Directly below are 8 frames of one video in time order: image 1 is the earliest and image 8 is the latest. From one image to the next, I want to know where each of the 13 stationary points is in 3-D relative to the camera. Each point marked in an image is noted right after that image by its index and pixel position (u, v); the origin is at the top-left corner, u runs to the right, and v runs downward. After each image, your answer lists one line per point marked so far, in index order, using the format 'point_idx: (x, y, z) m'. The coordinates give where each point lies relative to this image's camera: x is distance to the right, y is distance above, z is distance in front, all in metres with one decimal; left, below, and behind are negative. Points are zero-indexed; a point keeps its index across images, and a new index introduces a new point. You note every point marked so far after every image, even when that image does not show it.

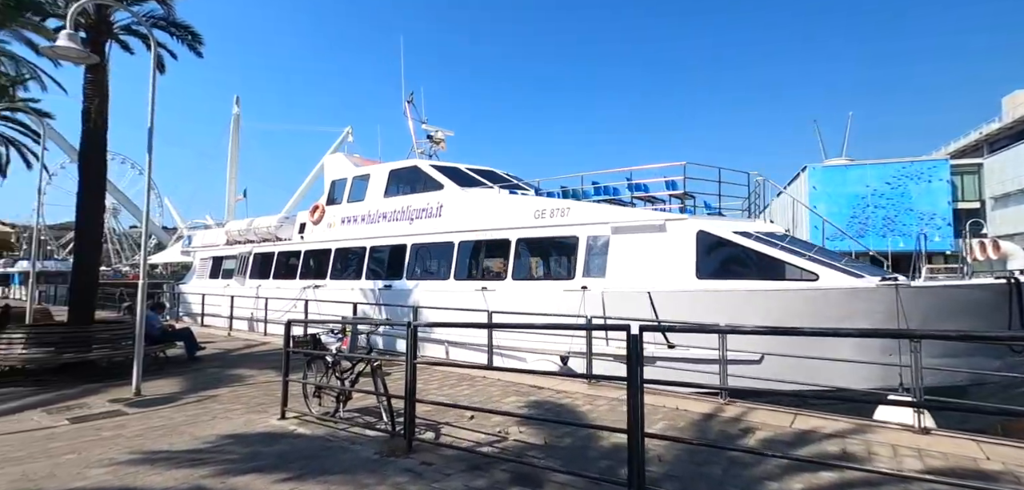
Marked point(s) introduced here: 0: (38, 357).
0: (-7.8, -1.8, +9.1) m
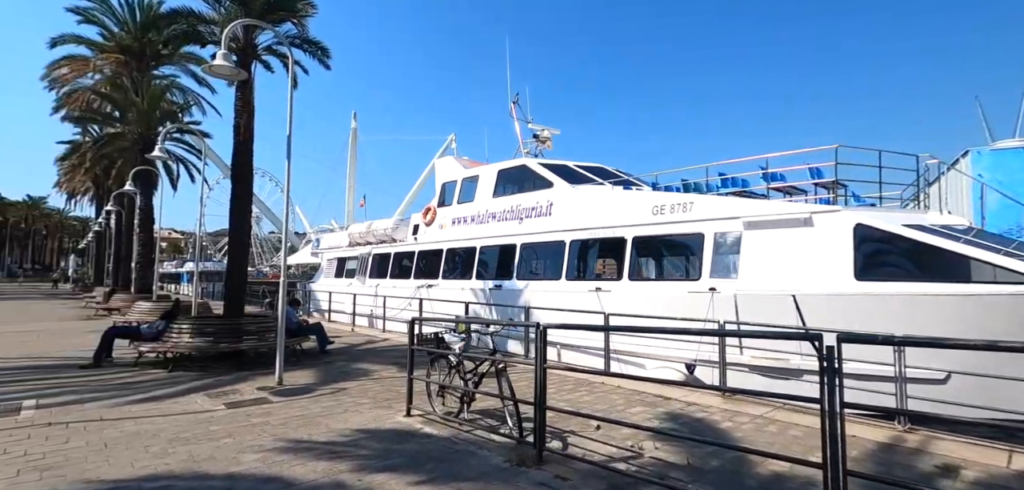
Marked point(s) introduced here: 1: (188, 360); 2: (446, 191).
0: (-5.7, -1.8, +10.3) m
1: (-6.2, -2.2, +10.6) m
2: (-1.8, +1.5, +14.7) m
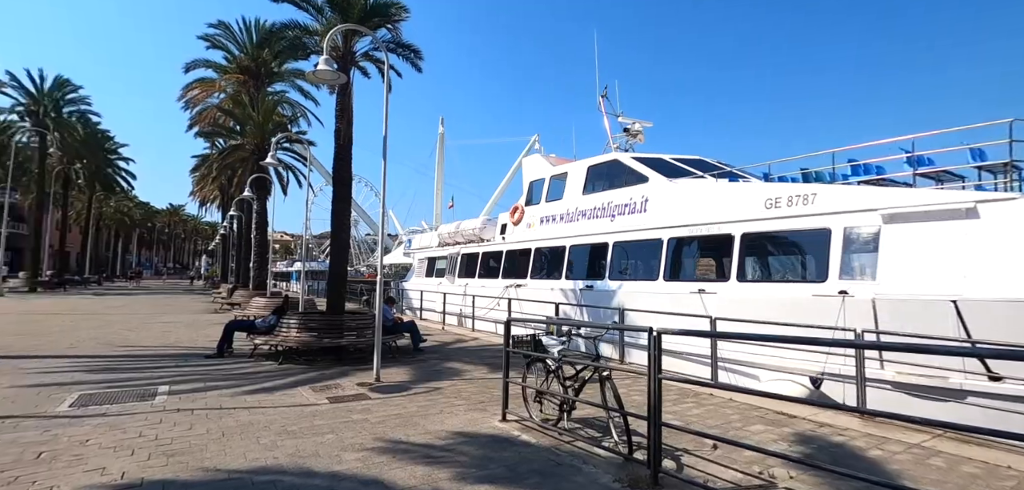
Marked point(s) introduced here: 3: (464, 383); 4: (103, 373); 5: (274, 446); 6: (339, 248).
0: (-4.0, -1.9, +10.8) m
1: (-4.4, -2.2, +11.2) m
2: (+0.6, +1.5, +14.6) m
3: (-0.7, -1.9, +7.7) m
4: (-7.2, -2.2, +9.9) m
5: (-2.2, -1.9, +5.2) m
6: (-3.8, -0.1, +12.0) m
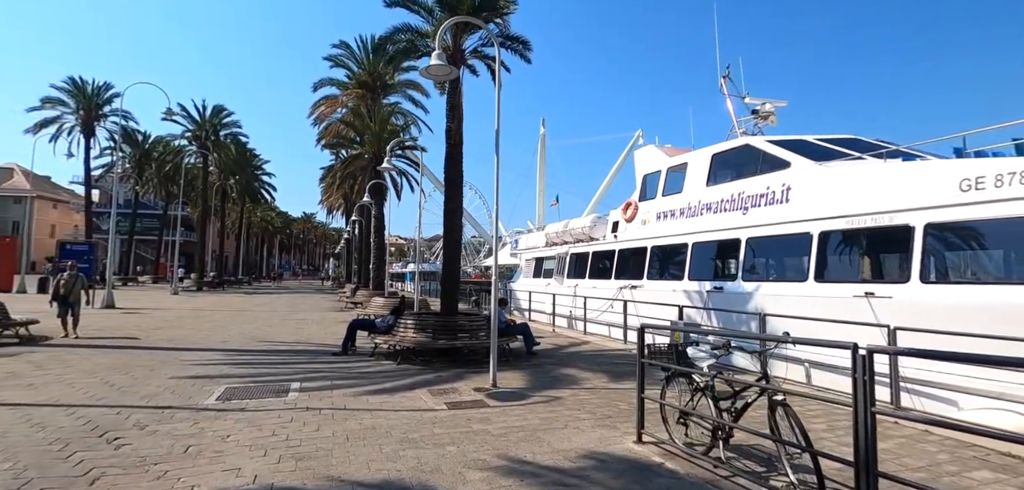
0: (-1.7, -1.9, +10.8) m
1: (-2.0, -2.3, +11.3) m
2: (+3.4, +1.5, +13.7) m
3: (+1.0, -1.9, +7.2) m
4: (-5.1, -2.3, +10.6) m
5: (-1.0, -1.9, +5.0) m
6: (-1.3, -0.1, +12.0) m
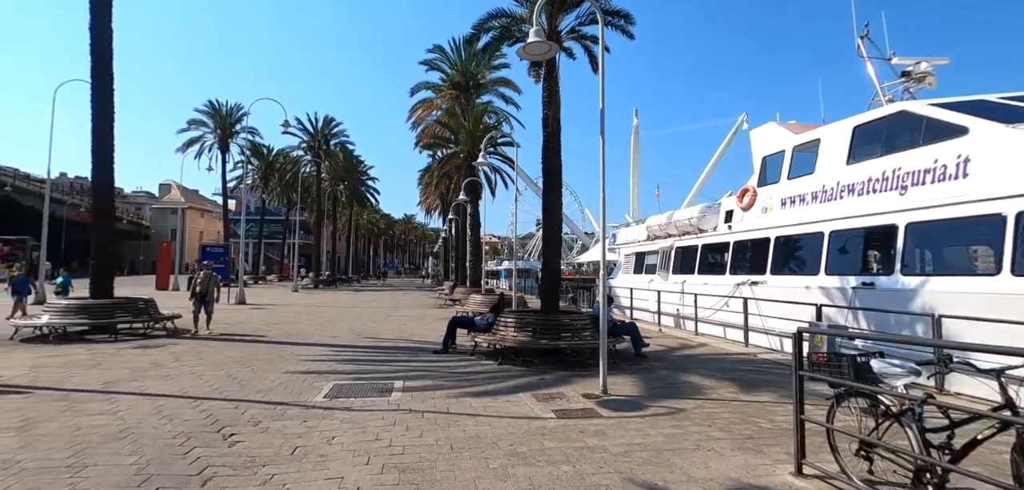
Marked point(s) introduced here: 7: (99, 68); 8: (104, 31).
0: (+0.2, -1.8, +10.4) m
1: (0.0, -2.2, +10.9) m
2: (+5.7, +1.7, +12.3) m
3: (+2.3, -1.8, +6.3) m
4: (-3.1, -2.3, +10.7) m
5: (-0.1, -1.8, +4.5) m
6: (+0.8, 0.0, +11.4) m
7: (-11.9, +5.1, +16.1) m
8: (-11.8, +6.2, +16.2) m
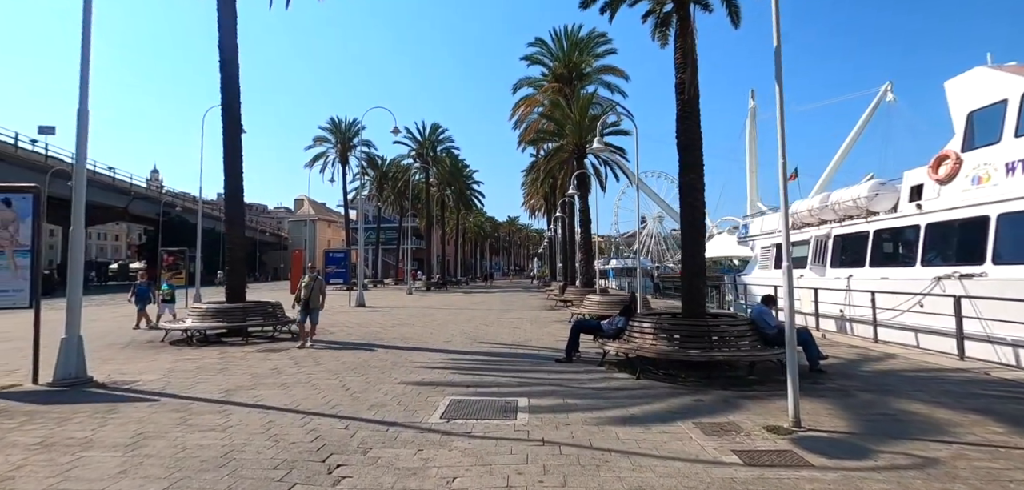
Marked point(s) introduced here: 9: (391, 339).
0: (+2.4, -1.7, +8.7) m
1: (+2.3, -2.0, +9.2) m
2: (+8.1, +2.0, +9.6) m
3: (+3.7, -1.6, +4.3) m
4: (-0.8, -2.3, +9.6) m
5: (+1.0, -1.7, +3.0) m
6: (+3.2, +0.2, +9.6) m
7: (-8.6, +4.9, +16.6) m
8: (-8.6, +6.0, +16.7) m
9: (-3.3, -2.5, +14.9) m
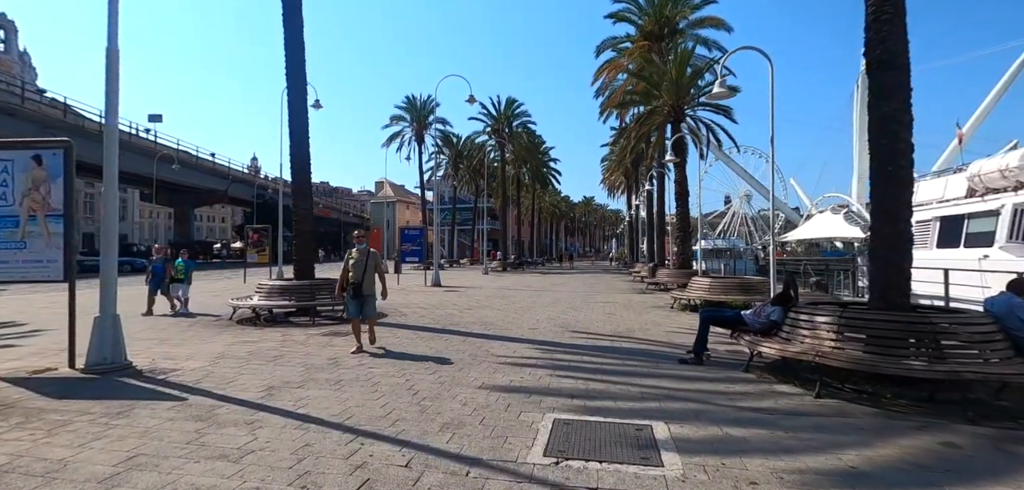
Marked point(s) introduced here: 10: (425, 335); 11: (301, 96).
0: (+3.8, -1.2, +6.0) m
1: (+3.8, -1.6, +6.5) m
2: (+9.5, +2.4, +6.0) m
3: (+4.5, -1.4, +1.5) m
4: (+0.8, -1.8, +7.3) m
5: (+1.7, -1.5, +0.5) m
6: (+4.7, +0.6, +6.8) m
7: (-6.0, +5.7, +15.0) m
8: (-6.0, +6.8, +15.1) m
9: (-1.0, -1.8, +13.0) m
10: (-1.8, -1.8, +11.0) m
11: (-5.8, +4.0, +15.2) m
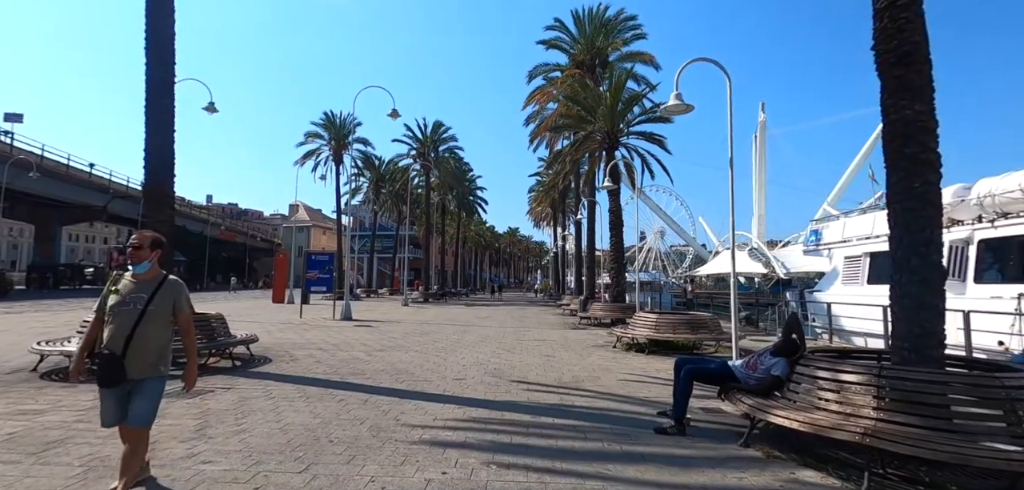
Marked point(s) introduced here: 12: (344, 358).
0: (+3.2, -1.5, +4.0) m
1: (+3.1, -1.9, +4.6) m
2: (+9.0, +2.1, +5.0) m
3: (+4.5, -1.4, -0.3) m
4: (0.0, -2.0, +4.9) m
5: (+1.9, -1.4, -1.7) m
6: (+4.0, +0.3, +5.0) m
7: (-7.7, +5.2, +12.0) m
8: (-7.6, +6.3, +12.1) m
9: (-2.5, -2.3, +10.2) m
10: (-3.0, -2.2, +8.2) m
11: (-7.5, +3.4, +12.1) m
12: (-3.7, -2.4, +11.9) m
